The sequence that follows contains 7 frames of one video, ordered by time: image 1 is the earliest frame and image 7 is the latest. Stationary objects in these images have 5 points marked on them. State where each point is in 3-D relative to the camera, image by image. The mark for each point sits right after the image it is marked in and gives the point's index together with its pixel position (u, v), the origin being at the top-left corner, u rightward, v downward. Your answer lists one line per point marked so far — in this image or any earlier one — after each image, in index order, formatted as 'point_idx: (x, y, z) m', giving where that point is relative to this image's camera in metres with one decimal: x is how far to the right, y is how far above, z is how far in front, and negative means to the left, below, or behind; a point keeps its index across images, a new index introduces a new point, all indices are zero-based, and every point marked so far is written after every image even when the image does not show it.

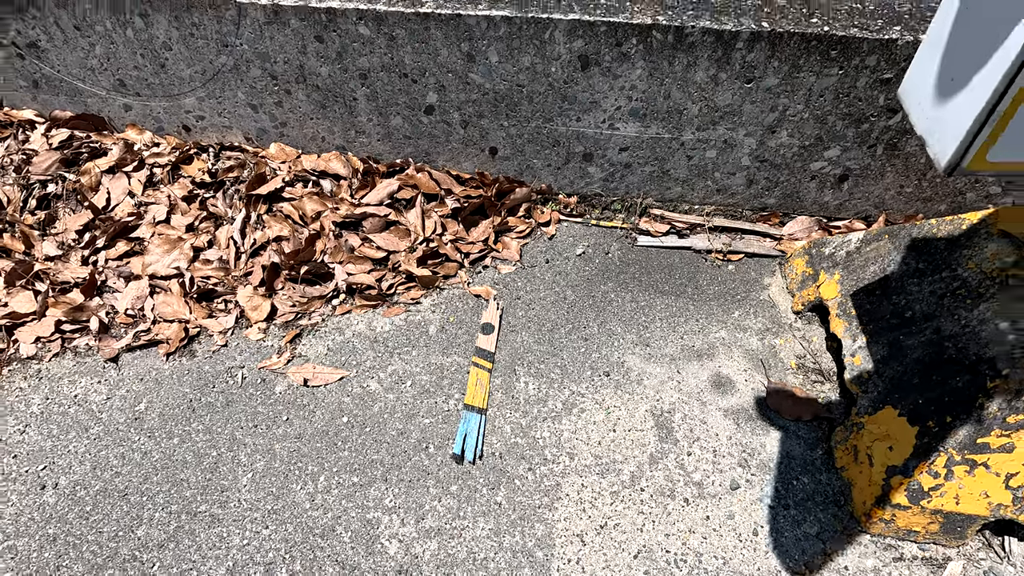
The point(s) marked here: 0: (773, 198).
0: (+0.7, +0.2, +1.5) m
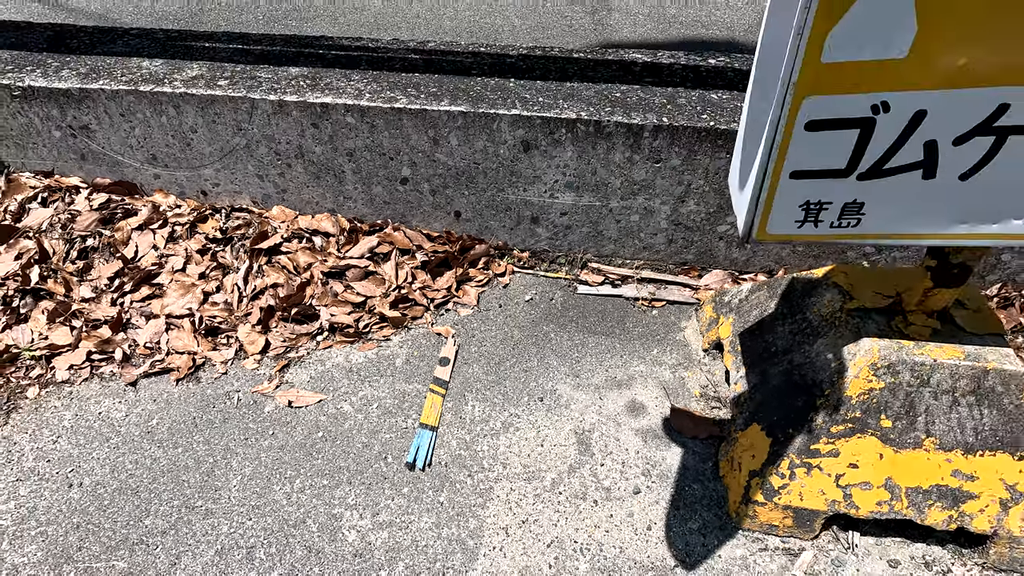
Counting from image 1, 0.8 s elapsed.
0: (+0.6, +0.1, +1.8) m
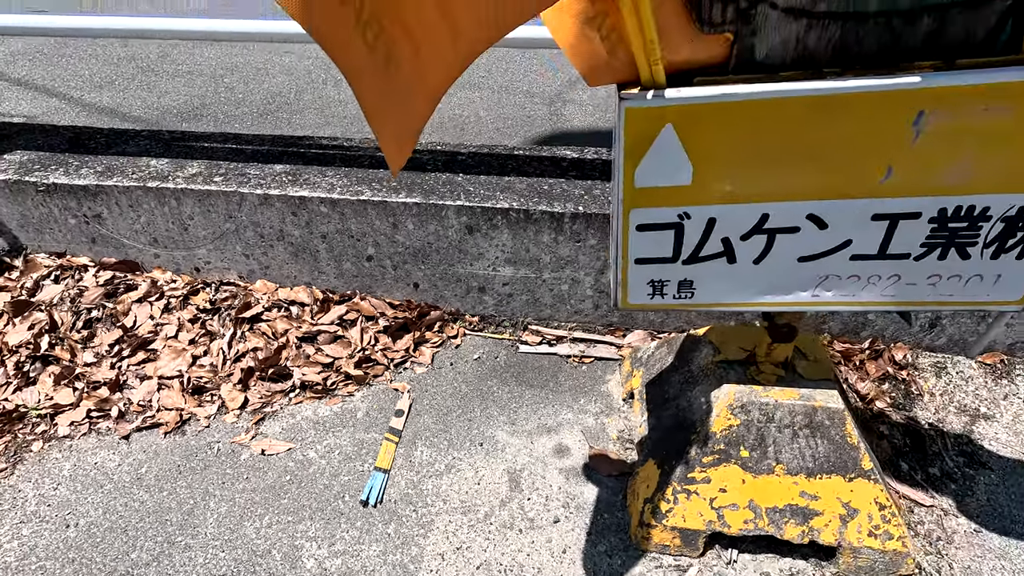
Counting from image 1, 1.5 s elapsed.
0: (+0.4, -0.1, +2.1) m
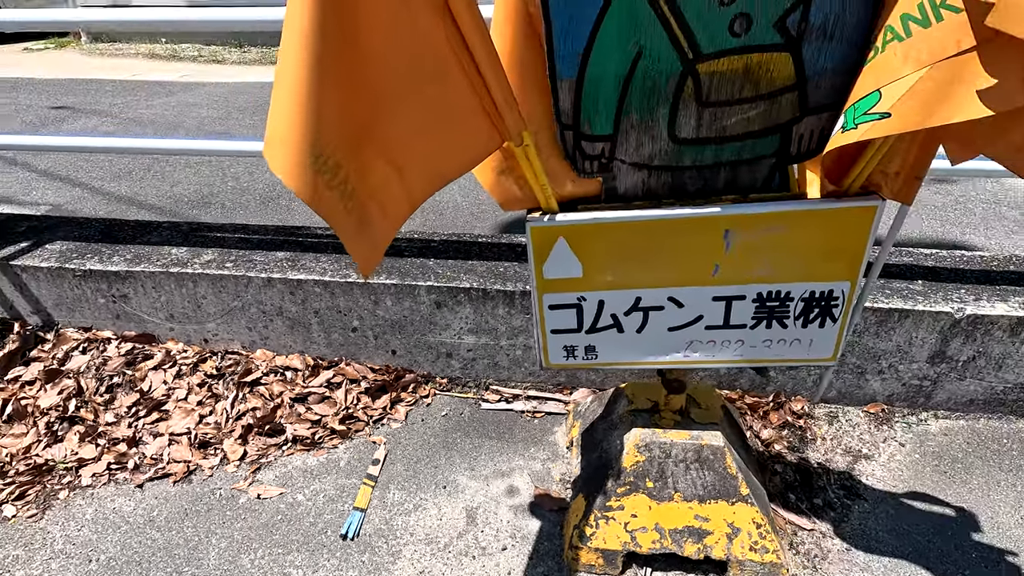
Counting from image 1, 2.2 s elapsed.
0: (+0.2, -0.4, +2.4) m
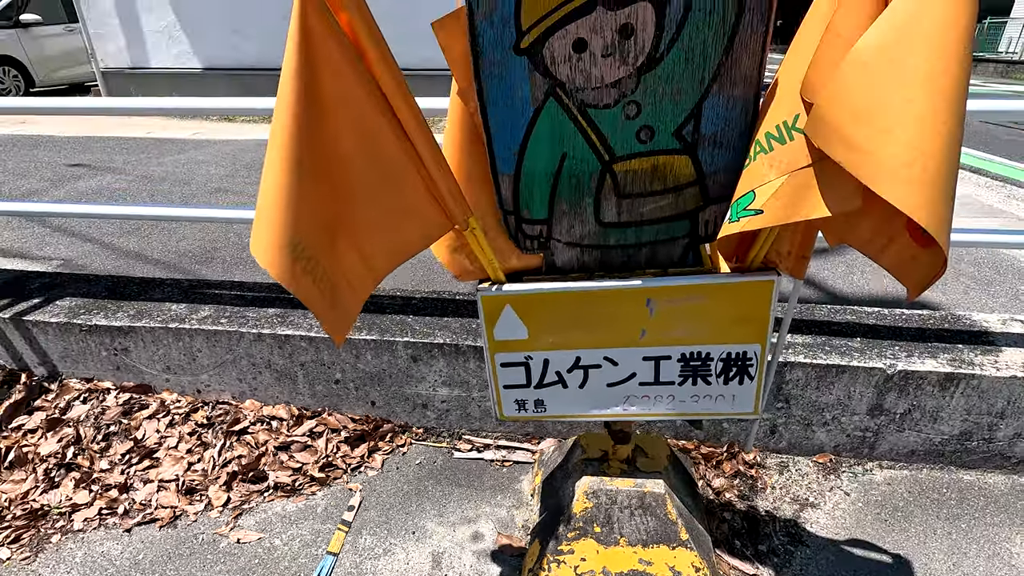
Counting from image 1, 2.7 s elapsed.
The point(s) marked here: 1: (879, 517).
0: (+0.1, -0.7, +2.6) m
1: (+1.5, -0.9, +2.2) m
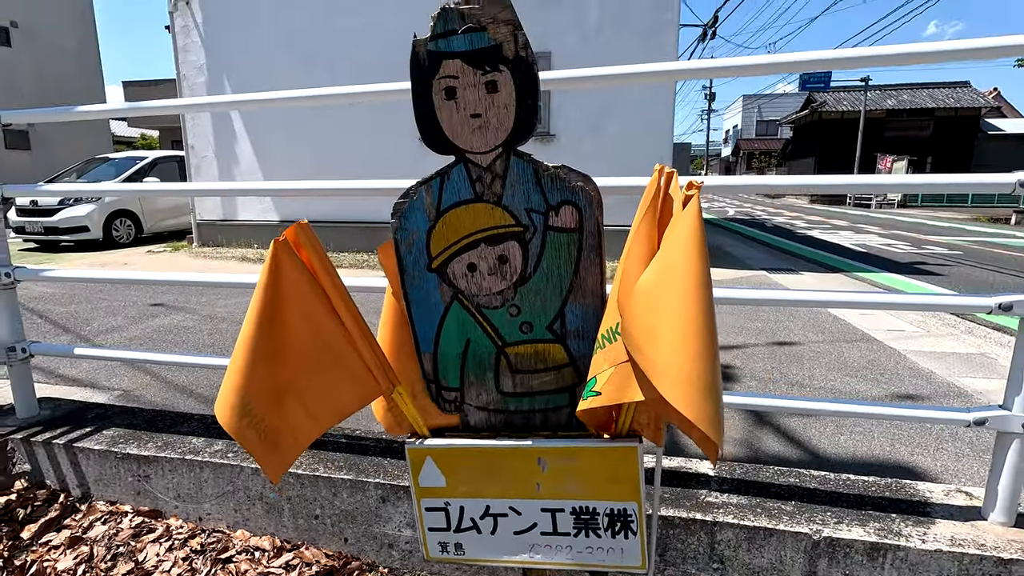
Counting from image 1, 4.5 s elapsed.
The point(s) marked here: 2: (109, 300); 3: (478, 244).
0: (-0.1, -1.5, +2.7) m
1: (+1.2, -1.7, +2.2) m
2: (-6.4, -0.2, +8.4) m
3: (-0.1, +0.1, +1.8) m
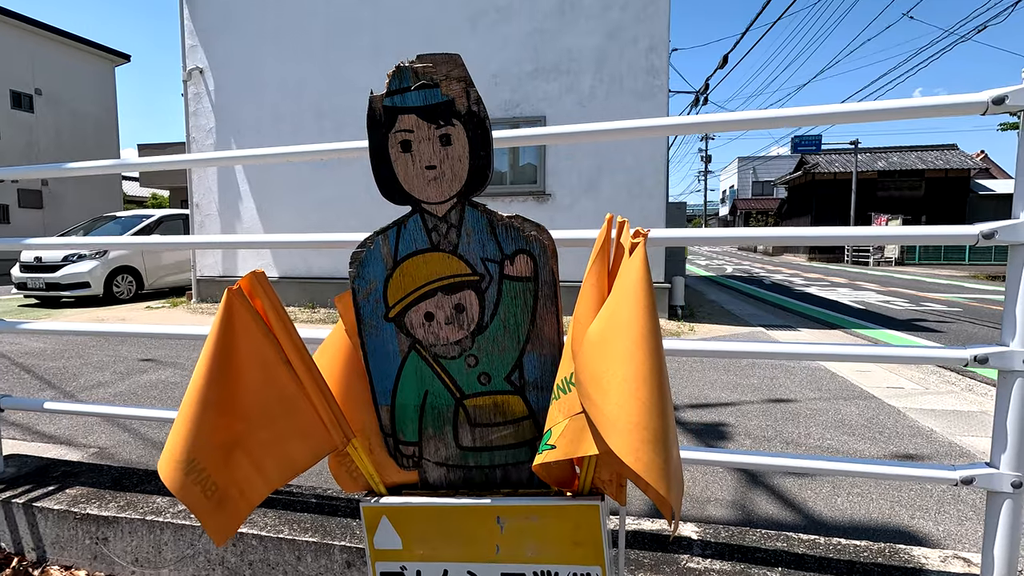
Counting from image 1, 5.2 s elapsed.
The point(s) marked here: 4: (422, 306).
0: (-0.3, -1.7, +2.6) m
1: (+1.1, -1.9, +2.0) m
2: (-6.5, -1.1, +8.4) m
3: (-0.3, 0.0, +1.7) m
4: (-0.3, -0.1, +1.8) m
